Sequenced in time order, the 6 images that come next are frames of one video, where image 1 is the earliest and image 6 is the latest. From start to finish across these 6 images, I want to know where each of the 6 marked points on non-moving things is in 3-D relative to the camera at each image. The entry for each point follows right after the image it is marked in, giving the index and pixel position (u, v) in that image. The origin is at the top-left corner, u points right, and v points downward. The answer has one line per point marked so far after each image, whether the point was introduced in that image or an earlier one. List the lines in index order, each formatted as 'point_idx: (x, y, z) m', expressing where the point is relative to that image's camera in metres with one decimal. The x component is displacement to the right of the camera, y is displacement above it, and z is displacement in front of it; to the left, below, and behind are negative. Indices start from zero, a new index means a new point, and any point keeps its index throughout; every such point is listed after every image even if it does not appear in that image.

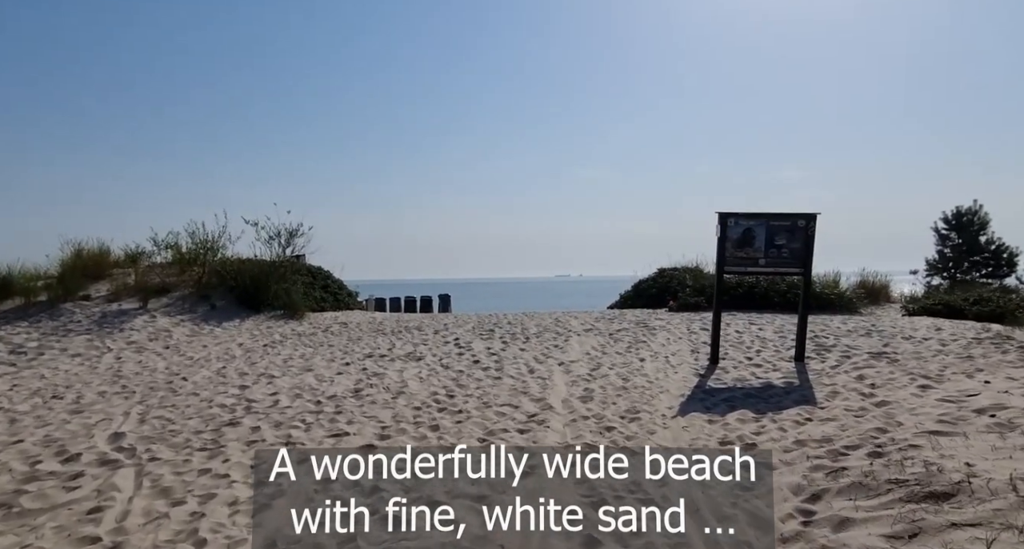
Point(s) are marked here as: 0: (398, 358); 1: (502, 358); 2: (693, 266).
0: (-1.4, -1.1, +8.1) m
1: (-0.1, -1.1, +7.9) m
2: (+4.1, +0.2, +14.6) m
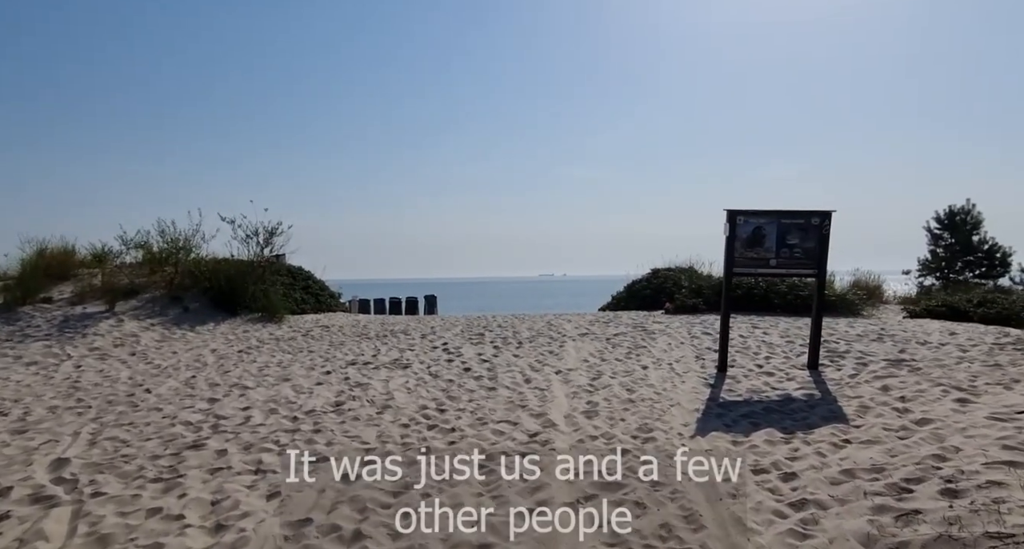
0: (-1.5, -1.1, +7.6) m
1: (-0.2, -1.1, +7.4) m
2: (+3.9, +0.2, +14.2) m
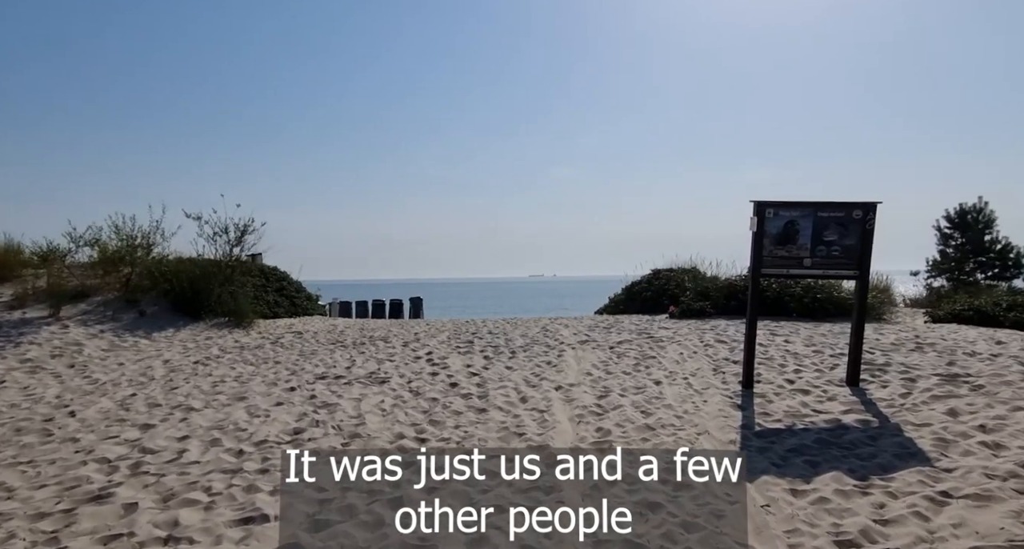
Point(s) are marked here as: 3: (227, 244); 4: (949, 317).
0: (-1.6, -1.1, +6.6) m
1: (-0.3, -1.1, +6.5) m
2: (+3.7, +0.2, +13.3) m
3: (-5.2, +0.6, +11.8) m
4: (+6.9, -0.7, +10.2) m
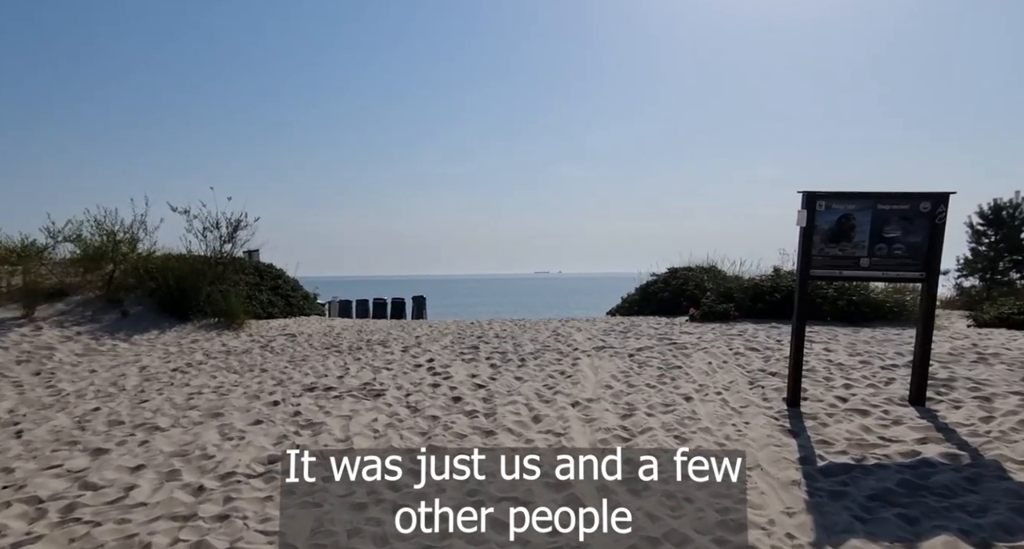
0: (-1.5, -1.1, +5.9) m
1: (-0.2, -1.1, +5.8) m
2: (+3.8, +0.2, +12.6) m
3: (-5.1, +0.6, +11.1) m
4: (+7.1, -0.7, +9.4) m
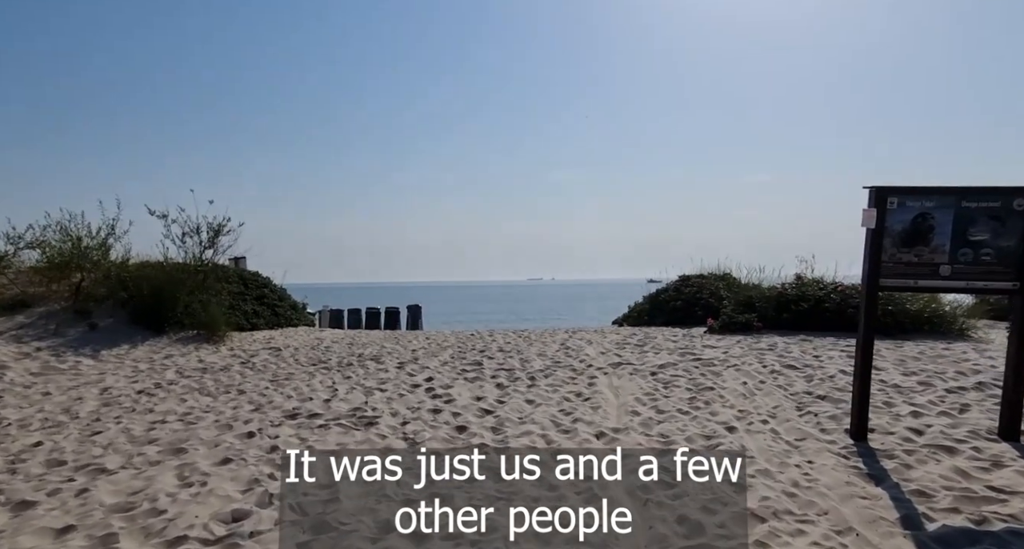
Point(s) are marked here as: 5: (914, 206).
0: (-1.4, -1.2, +5.1) m
1: (-0.1, -1.2, +5.0) m
2: (+3.9, +0.1, +11.8) m
3: (-5.0, +0.5, +10.3) m
4: (+7.1, -0.8, +8.7) m
5: (+2.6, +0.4, +4.1) m
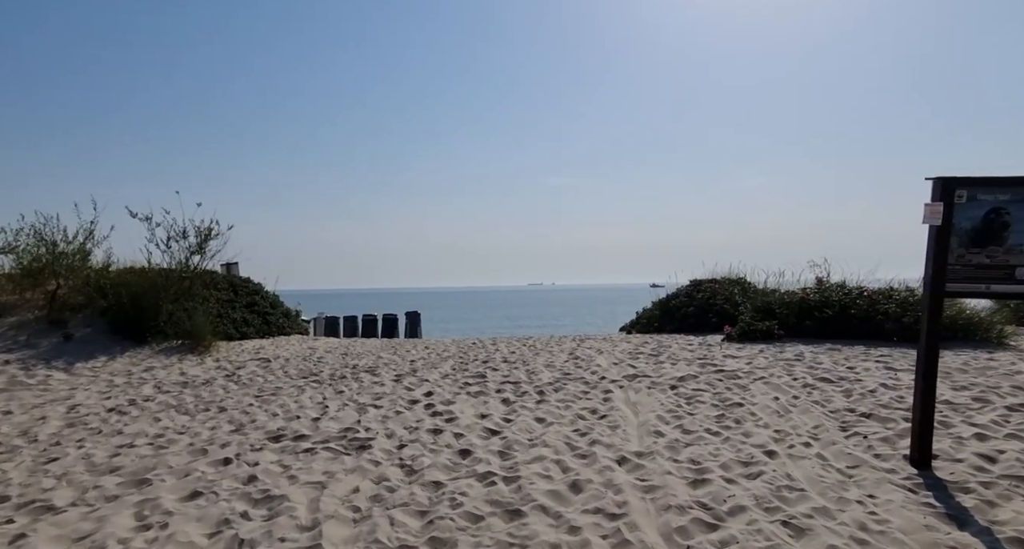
0: (-1.3, -1.2, +4.5) m
1: (0.0, -1.2, +4.4) m
2: (+3.9, 0.0, +11.3) m
3: (-5.0, +0.4, +9.8) m
4: (+7.2, -0.8, +8.1) m
5: (+2.7, +0.4, +3.6) m
